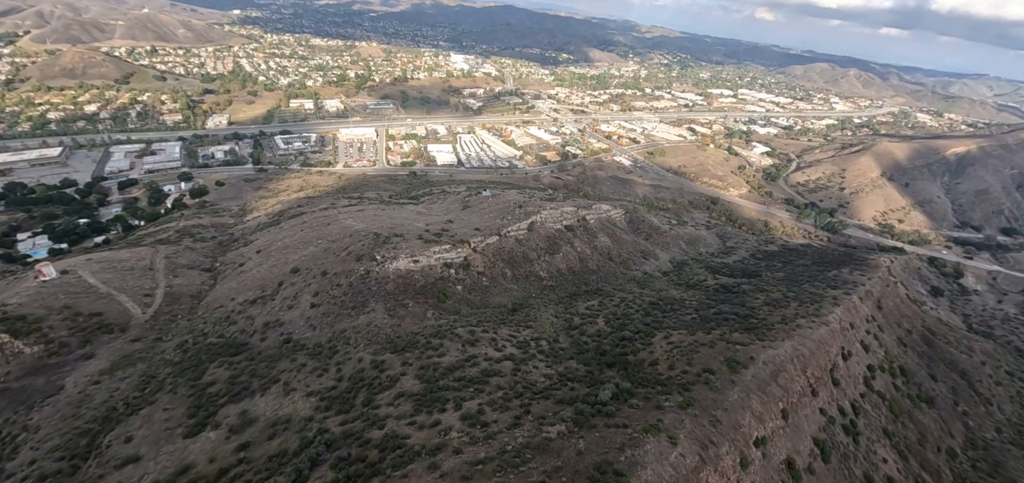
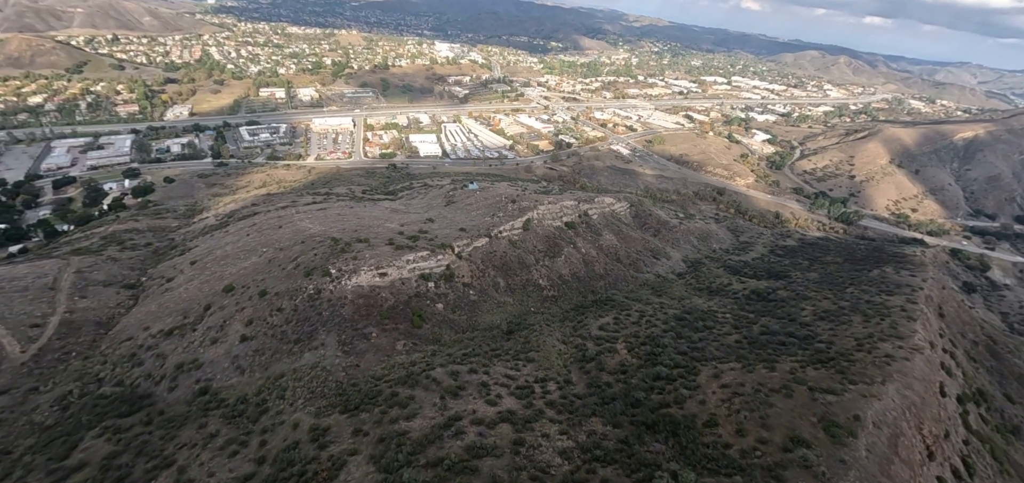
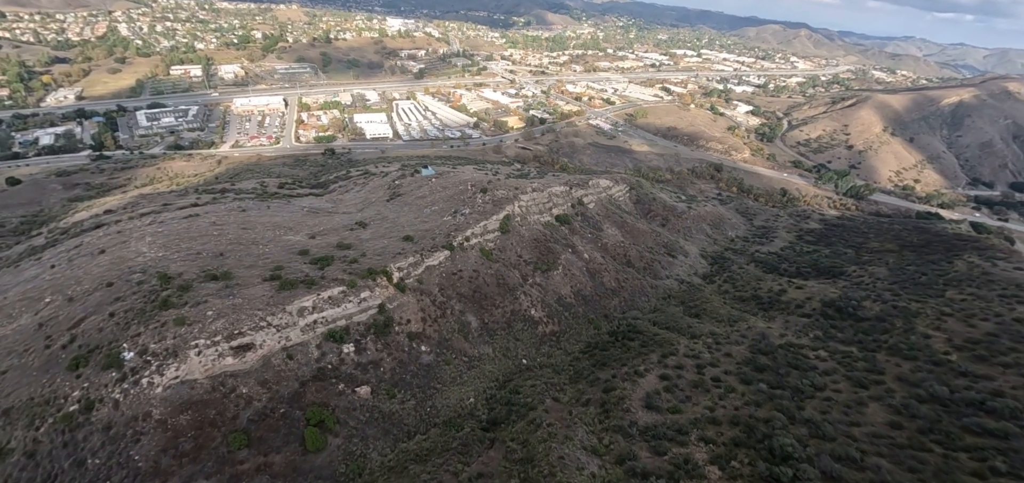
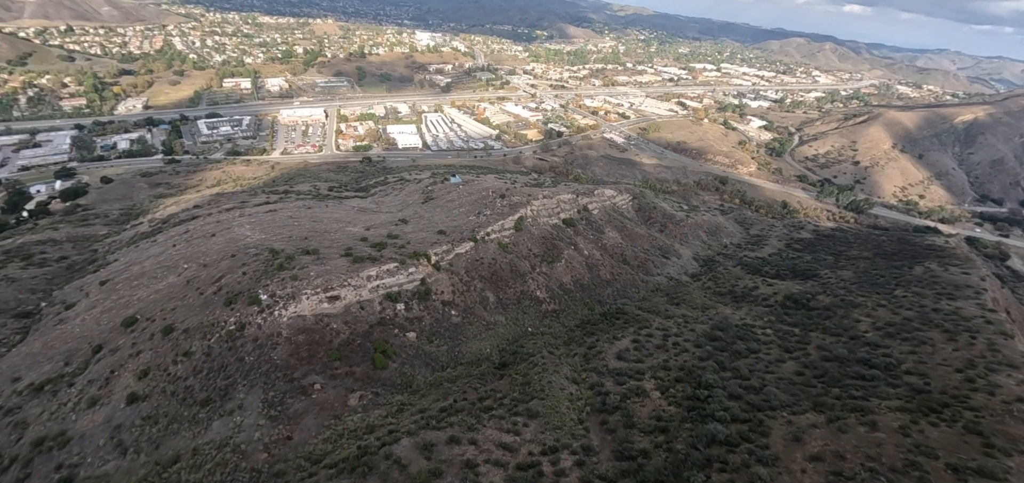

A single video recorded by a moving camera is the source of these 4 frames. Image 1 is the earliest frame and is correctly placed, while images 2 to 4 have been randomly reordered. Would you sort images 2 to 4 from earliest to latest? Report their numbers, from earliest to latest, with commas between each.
2, 4, 3
